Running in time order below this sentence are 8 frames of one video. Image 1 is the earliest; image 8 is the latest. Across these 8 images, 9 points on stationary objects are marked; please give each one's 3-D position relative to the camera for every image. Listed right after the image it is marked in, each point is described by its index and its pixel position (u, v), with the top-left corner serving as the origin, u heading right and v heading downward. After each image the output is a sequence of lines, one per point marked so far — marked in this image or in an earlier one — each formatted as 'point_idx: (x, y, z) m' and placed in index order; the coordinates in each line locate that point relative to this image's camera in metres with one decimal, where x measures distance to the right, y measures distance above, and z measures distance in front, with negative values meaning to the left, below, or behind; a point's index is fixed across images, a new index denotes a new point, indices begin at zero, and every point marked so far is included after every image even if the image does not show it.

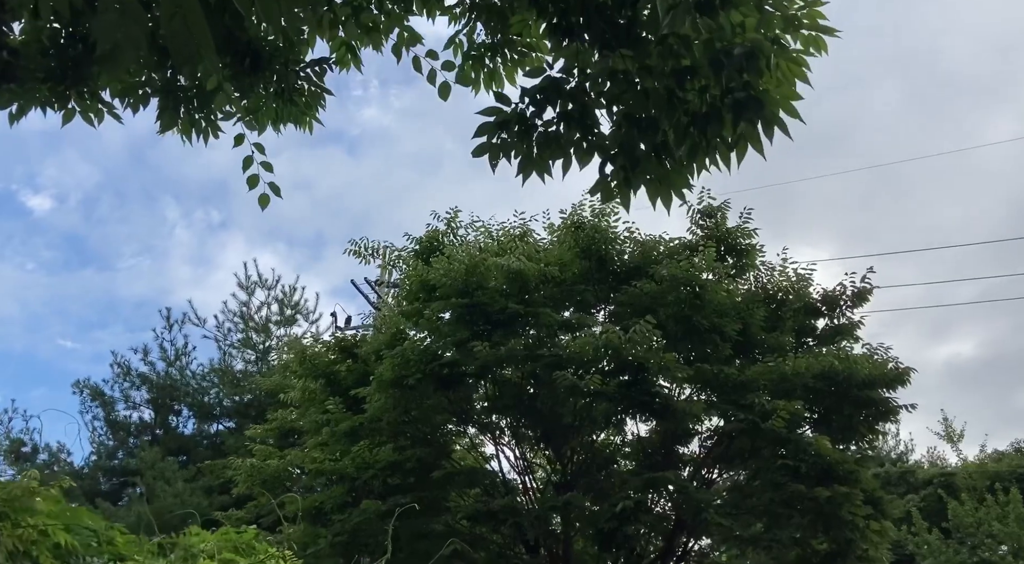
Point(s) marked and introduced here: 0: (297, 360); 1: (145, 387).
0: (-2.6, -1.0, +12.2) m
1: (-7.3, -2.1, +19.7) m
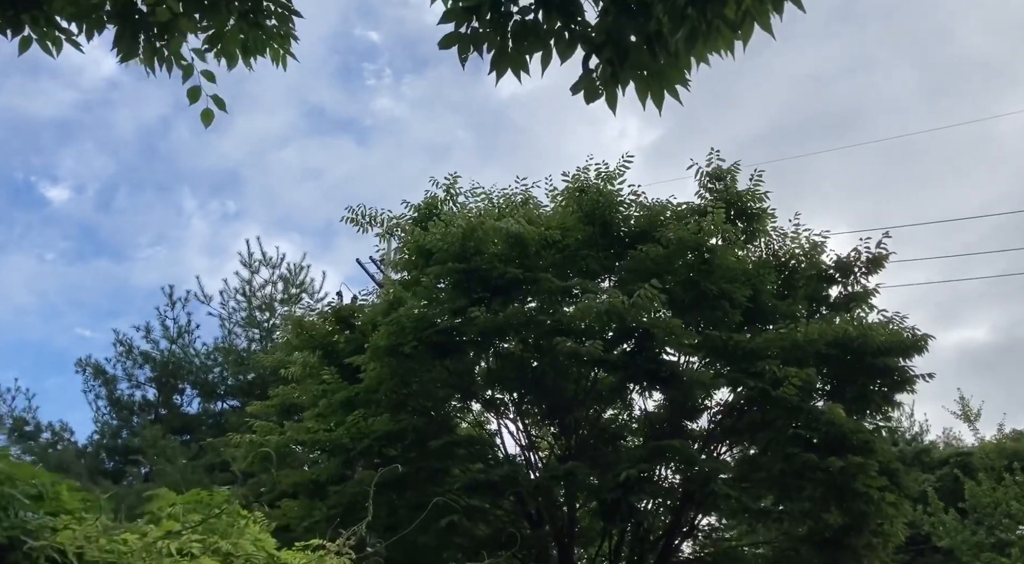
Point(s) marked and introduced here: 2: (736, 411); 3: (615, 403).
0: (-2.6, -0.6, +11.9) m
1: (-7.1, -1.6, +19.4) m
2: (+2.3, -1.4, +10.3) m
3: (+1.1, -1.3, +10.2) m
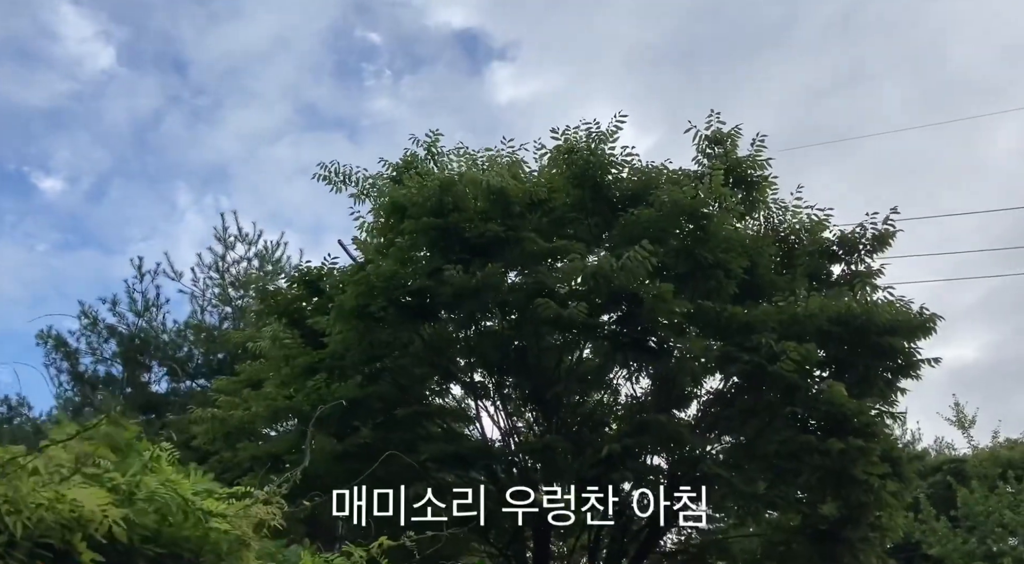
0: (-2.8, -0.2, +11.1) m
1: (-7.5, -1.1, +18.6) m
2: (+2.1, -1.1, +9.5) m
3: (+0.8, -1.0, +9.5) m
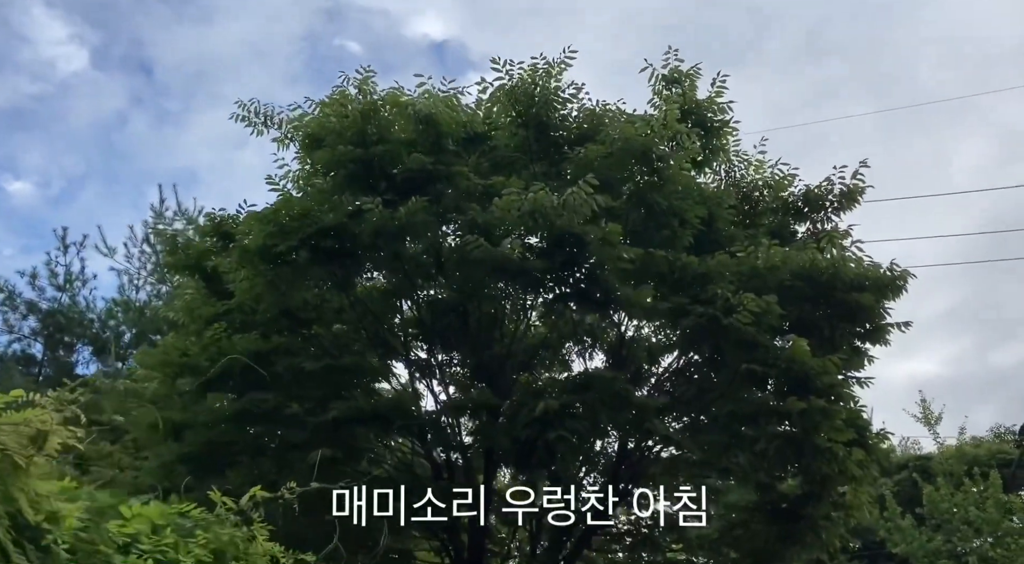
0: (-3.4, +0.3, +10.0) m
1: (-8.3, -0.6, +17.3) m
2: (+1.5, -0.6, +8.6) m
3: (+0.2, -0.5, +8.5) m
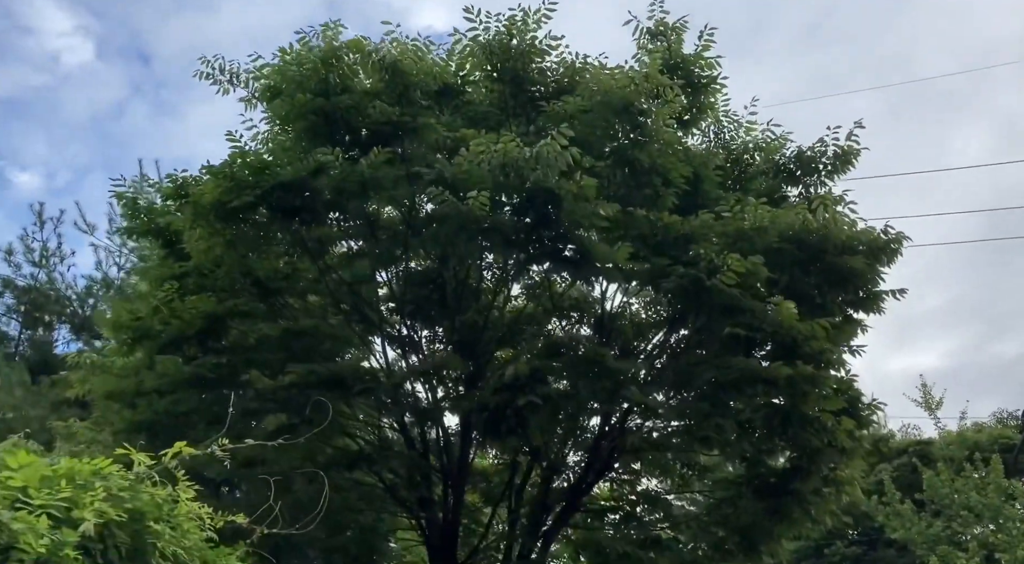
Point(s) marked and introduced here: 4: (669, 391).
0: (-3.7, +0.7, +9.6) m
1: (-8.5, -0.2, +16.9) m
2: (+1.3, -0.3, +8.1) m
3: (0.0, -0.2, +8.0) m
4: (+1.2, -0.9, +7.9) m
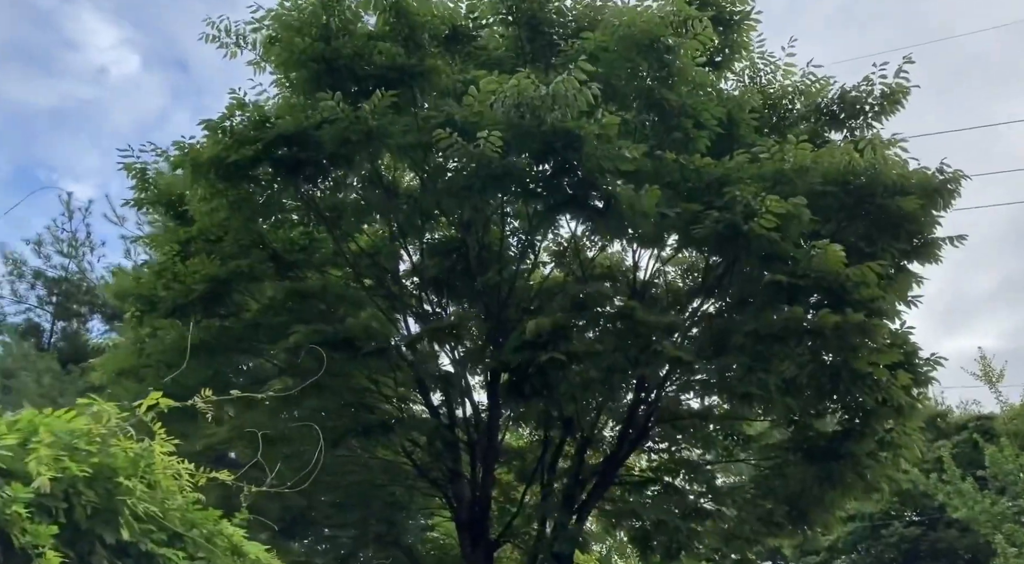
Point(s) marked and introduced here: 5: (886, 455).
0: (-3.4, +0.9, +9.2) m
1: (-8.0, 0.0, +16.8) m
2: (+1.4, +0.1, +7.5) m
3: (+0.2, +0.1, +7.5) m
4: (+1.4, -0.5, +7.3) m
5: (+3.0, -1.4, +8.1) m
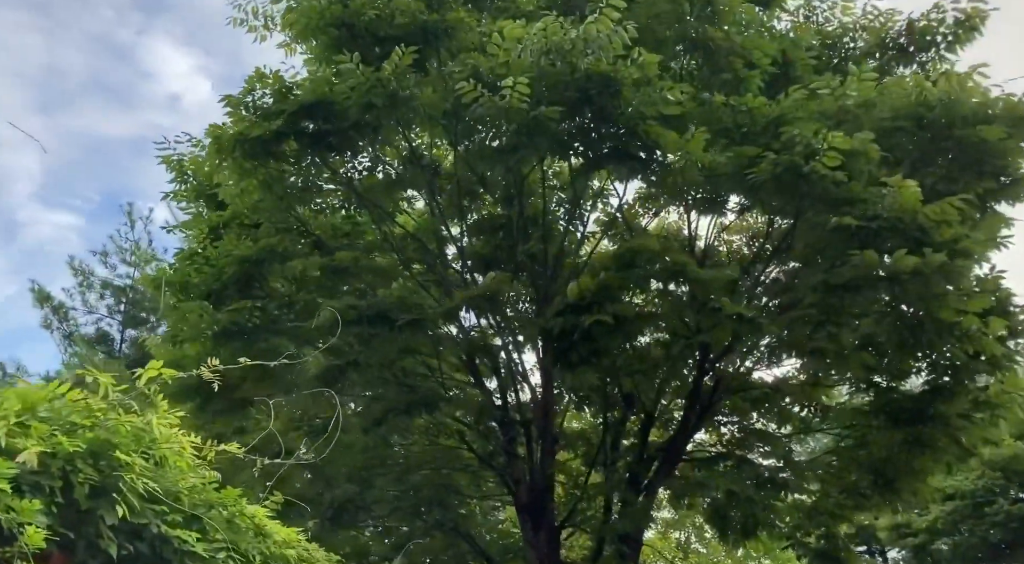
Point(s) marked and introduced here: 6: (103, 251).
0: (-3.0, +1.0, +9.0) m
1: (-6.9, -0.3, +16.9) m
2: (+1.8, +0.4, +7.0) m
3: (+0.5, +0.4, +7.0) m
4: (+1.7, -0.1, +6.7) m
5: (+3.5, -1.0, +7.3) m
6: (-7.0, +0.5, +17.0) m
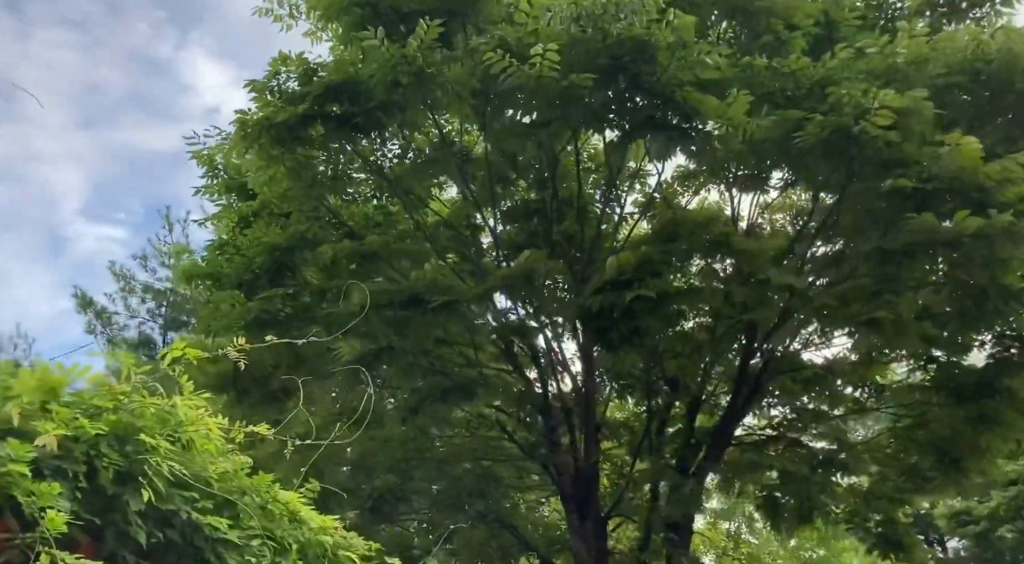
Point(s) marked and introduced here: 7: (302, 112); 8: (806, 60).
0: (-2.7, +1.0, +8.8) m
1: (-6.2, -0.4, +16.9) m
2: (+2.0, +0.6, +6.6) m
3: (+0.7, +0.6, +6.7) m
4: (+2.0, +0.1, +6.4) m
5: (+3.8, -0.7, +7.0) m
6: (-6.4, +0.3, +17.0) m
7: (-1.4, +1.1, +6.7) m
8: (+1.9, +1.4, +6.4) m
